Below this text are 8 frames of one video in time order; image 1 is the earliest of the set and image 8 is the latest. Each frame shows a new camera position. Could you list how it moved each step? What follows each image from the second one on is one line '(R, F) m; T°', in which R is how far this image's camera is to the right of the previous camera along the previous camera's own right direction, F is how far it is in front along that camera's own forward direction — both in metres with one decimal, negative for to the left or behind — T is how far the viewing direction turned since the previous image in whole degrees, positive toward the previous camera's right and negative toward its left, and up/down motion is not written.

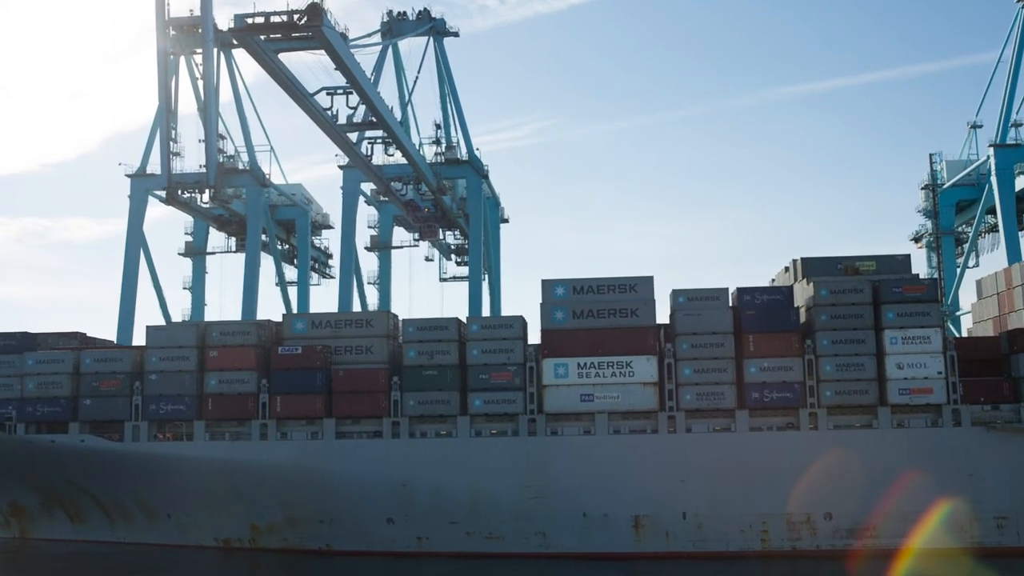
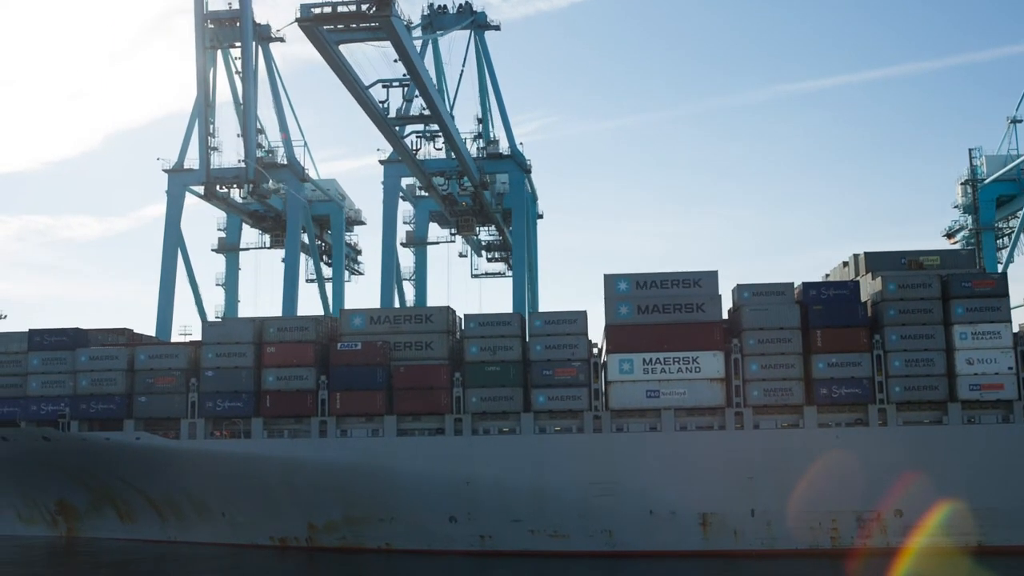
(-1.8, +0.3) m; 0°
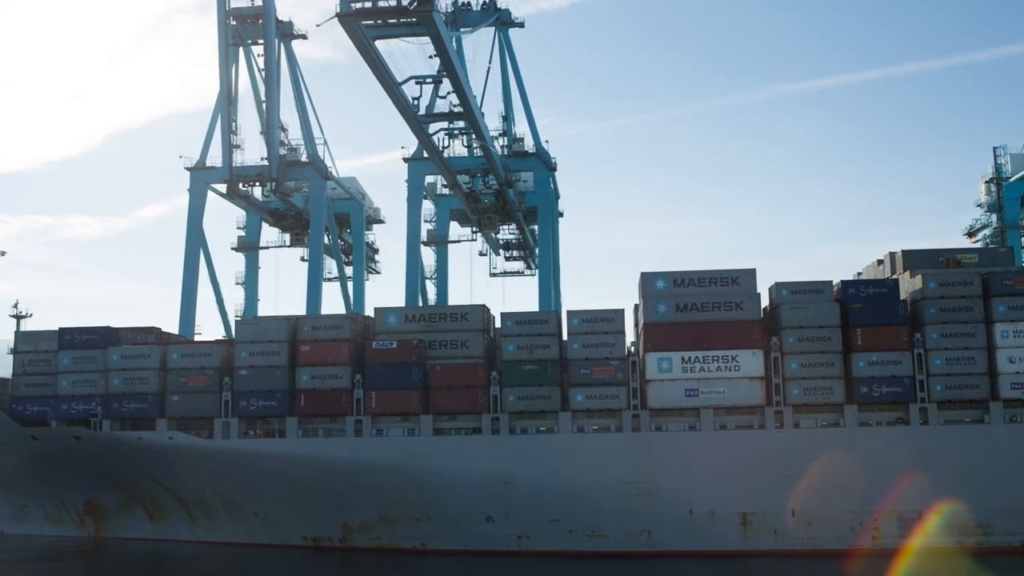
(-1.0, +0.2) m; 0°
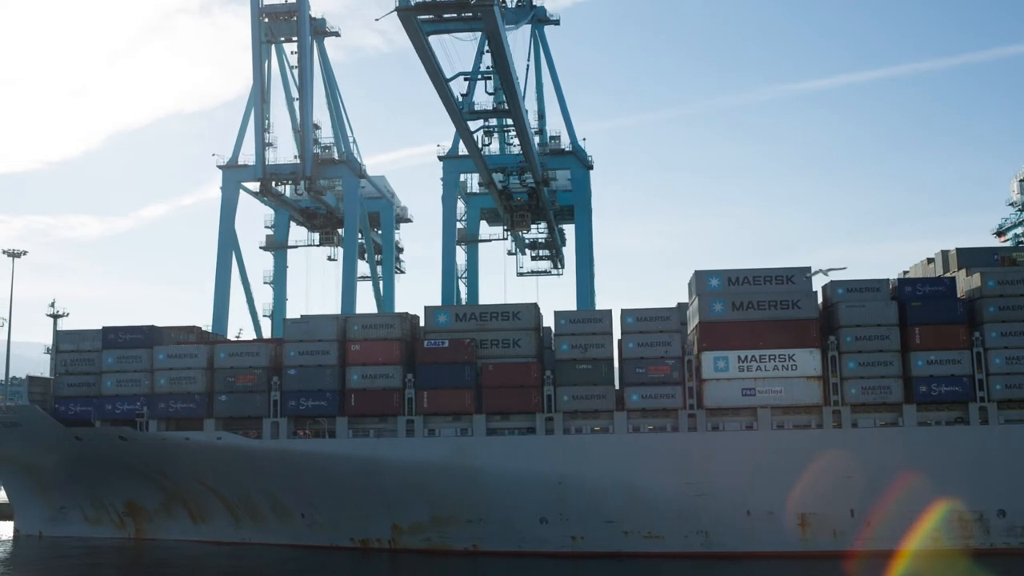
(-1.5, +0.3) m; 0°
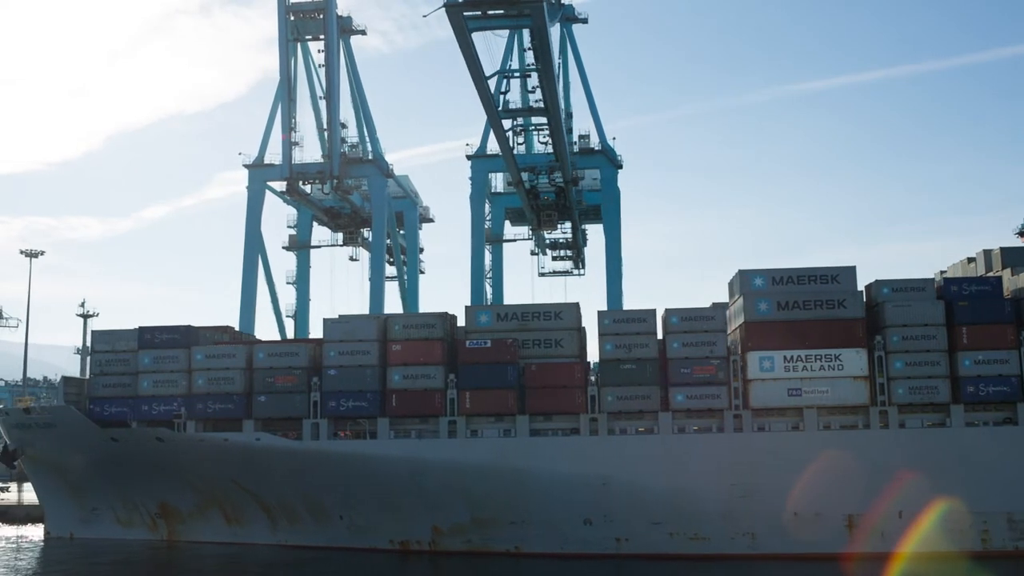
(-1.2, +0.2) m; 0°
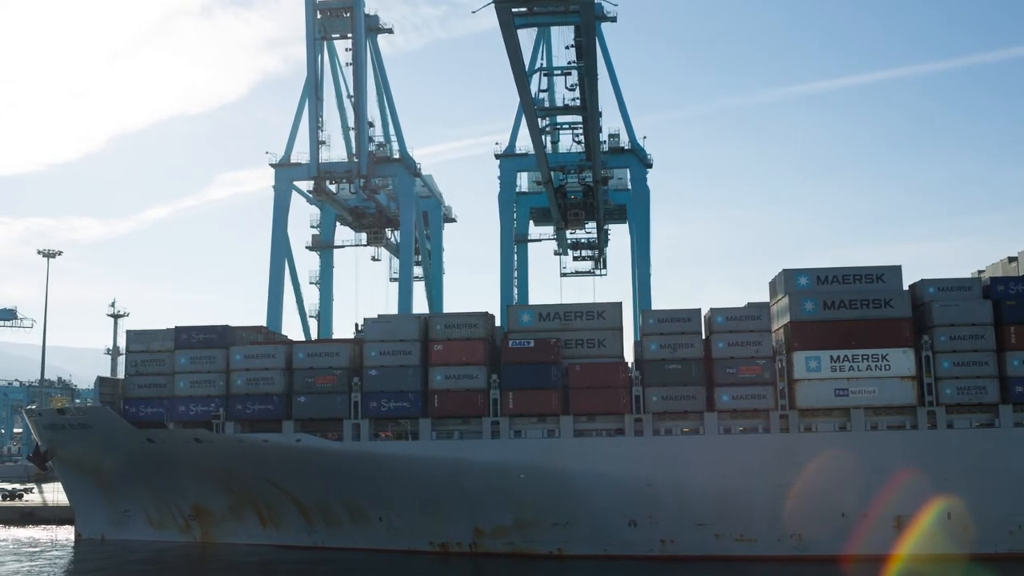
(-1.2, +0.2) m; 0°
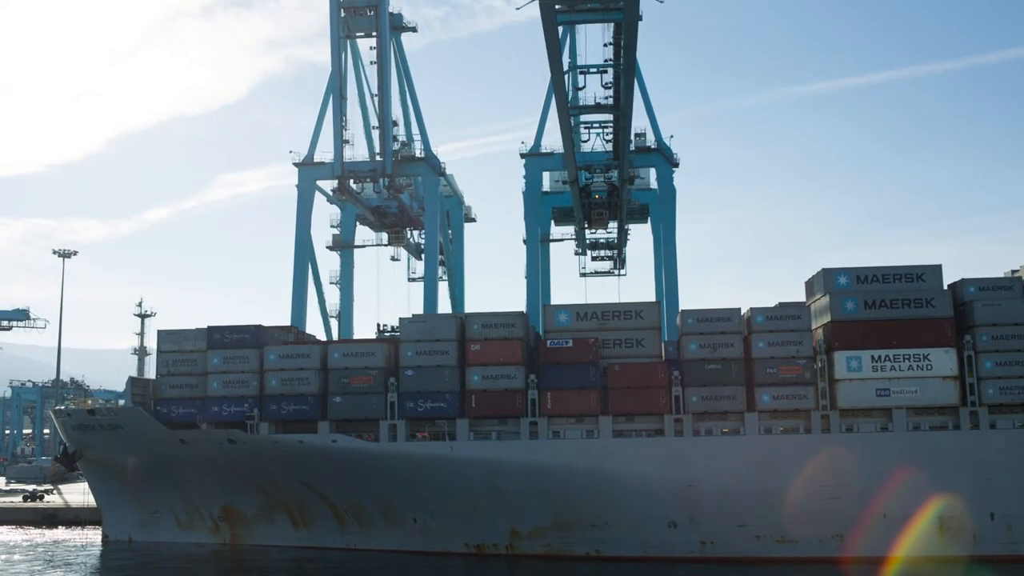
(-1.0, +0.2) m; 0°
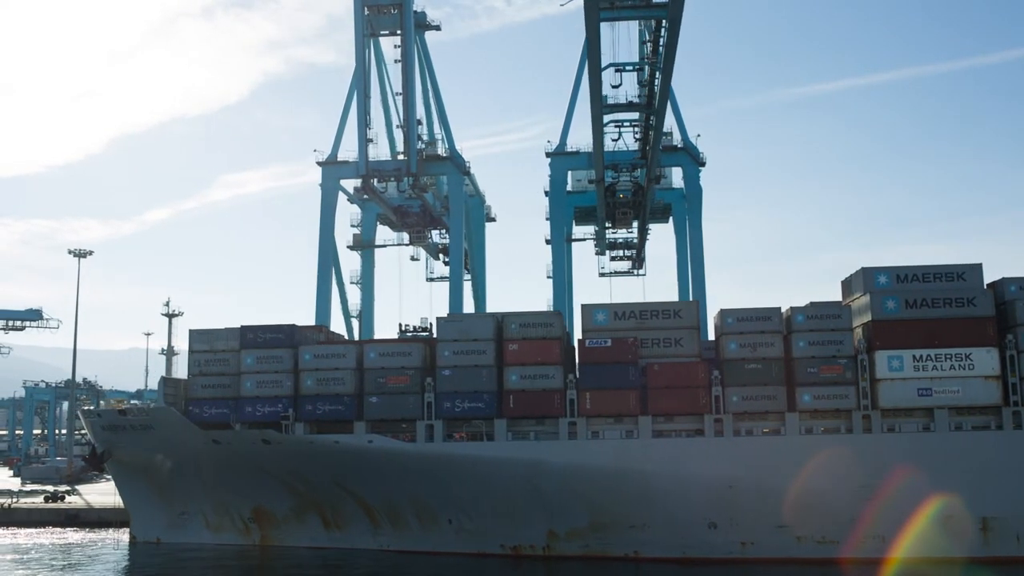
(-1.0, +0.2) m; 0°
